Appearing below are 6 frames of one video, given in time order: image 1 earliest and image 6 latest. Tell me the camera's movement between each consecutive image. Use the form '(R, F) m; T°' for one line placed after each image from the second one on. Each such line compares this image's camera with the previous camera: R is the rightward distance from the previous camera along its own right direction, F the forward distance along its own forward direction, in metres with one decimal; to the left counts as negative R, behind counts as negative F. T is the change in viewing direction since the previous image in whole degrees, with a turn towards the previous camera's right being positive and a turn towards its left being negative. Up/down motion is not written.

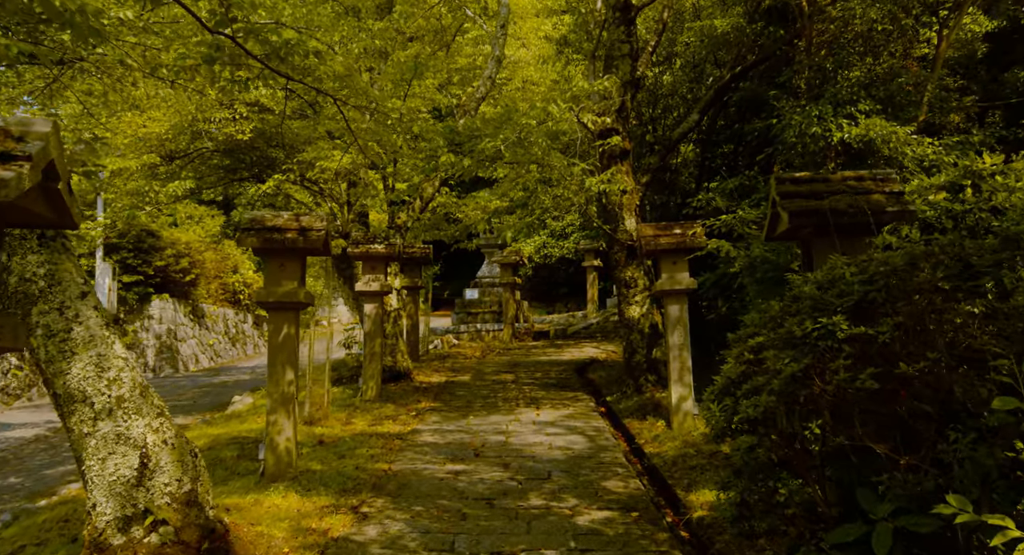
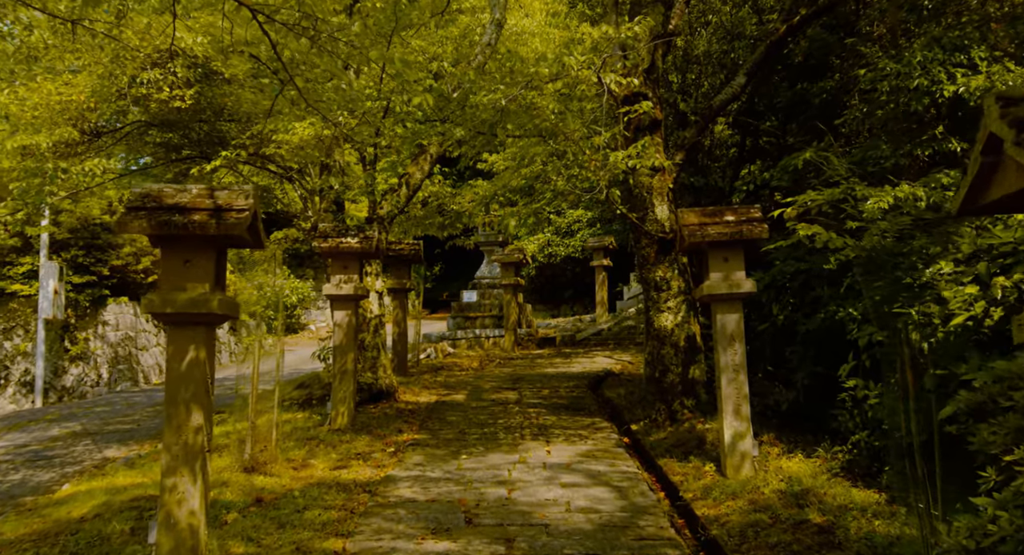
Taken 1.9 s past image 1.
(0.0, +1.6) m; 0°
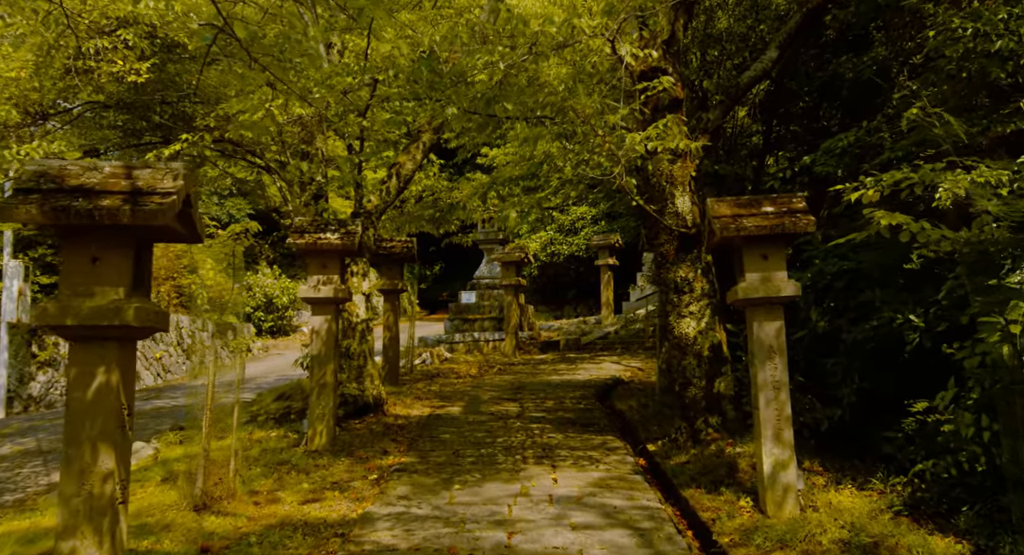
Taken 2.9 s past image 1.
(0.0, +0.8) m; 0°
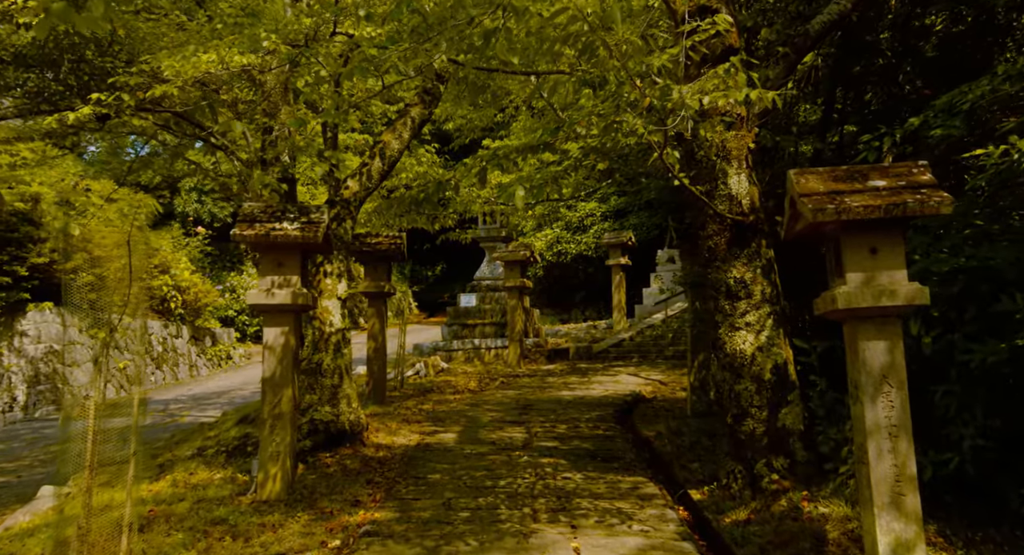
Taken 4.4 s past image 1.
(0.0, +1.3) m; 0°
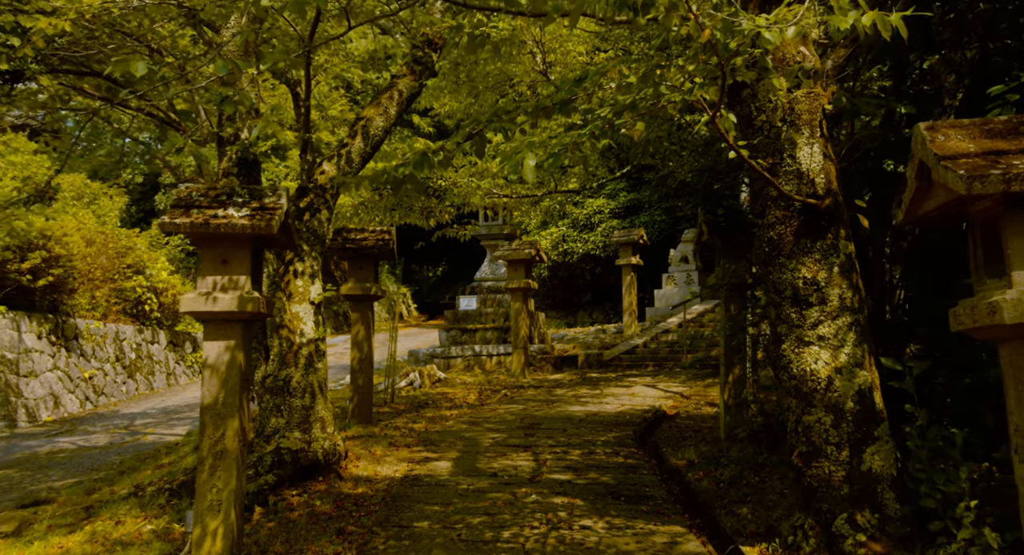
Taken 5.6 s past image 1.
(0.0, +1.0) m; 0°
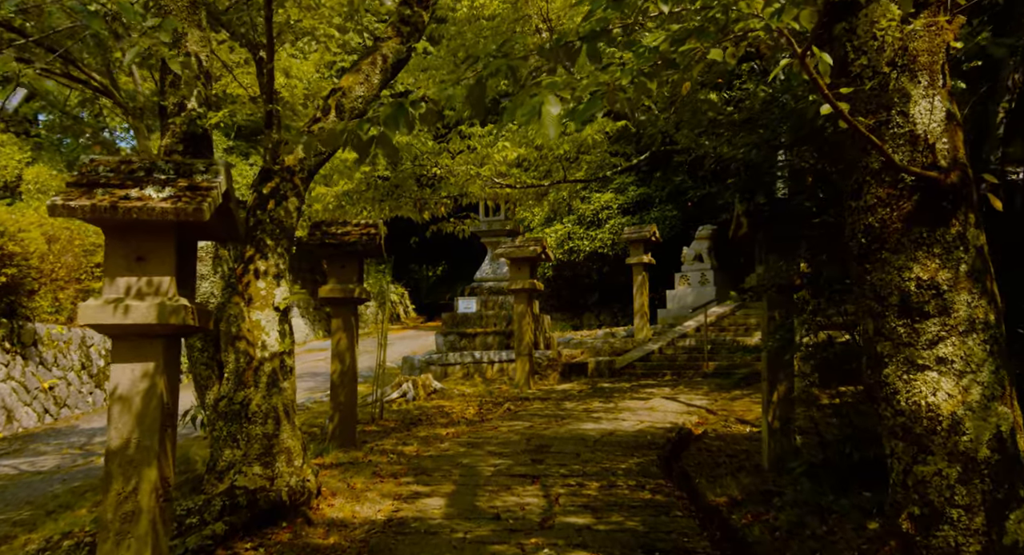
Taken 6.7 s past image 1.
(0.0, +1.0) m; 0°
